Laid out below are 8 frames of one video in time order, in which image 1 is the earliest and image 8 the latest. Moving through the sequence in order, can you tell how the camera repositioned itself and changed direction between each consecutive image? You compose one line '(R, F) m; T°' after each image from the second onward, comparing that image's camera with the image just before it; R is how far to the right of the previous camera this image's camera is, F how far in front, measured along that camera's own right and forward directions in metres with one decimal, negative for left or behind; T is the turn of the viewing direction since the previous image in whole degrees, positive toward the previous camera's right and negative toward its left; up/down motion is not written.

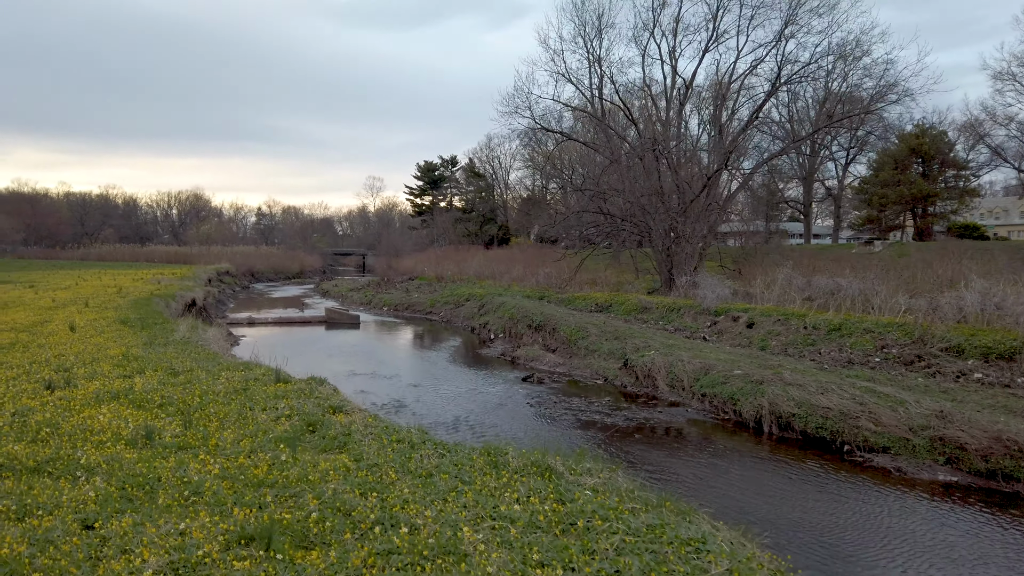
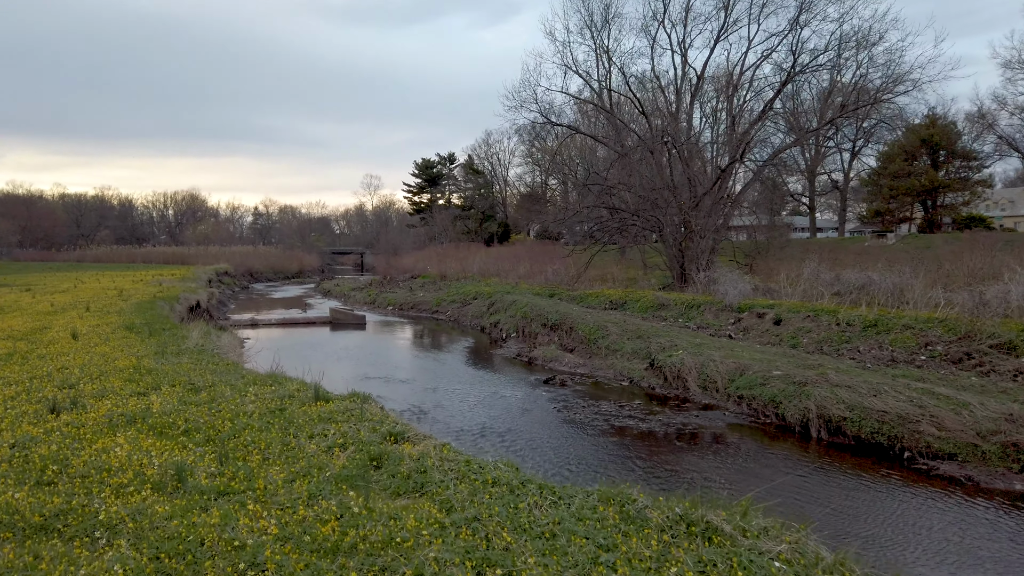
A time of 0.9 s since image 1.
(-0.6, +0.7) m; 0°
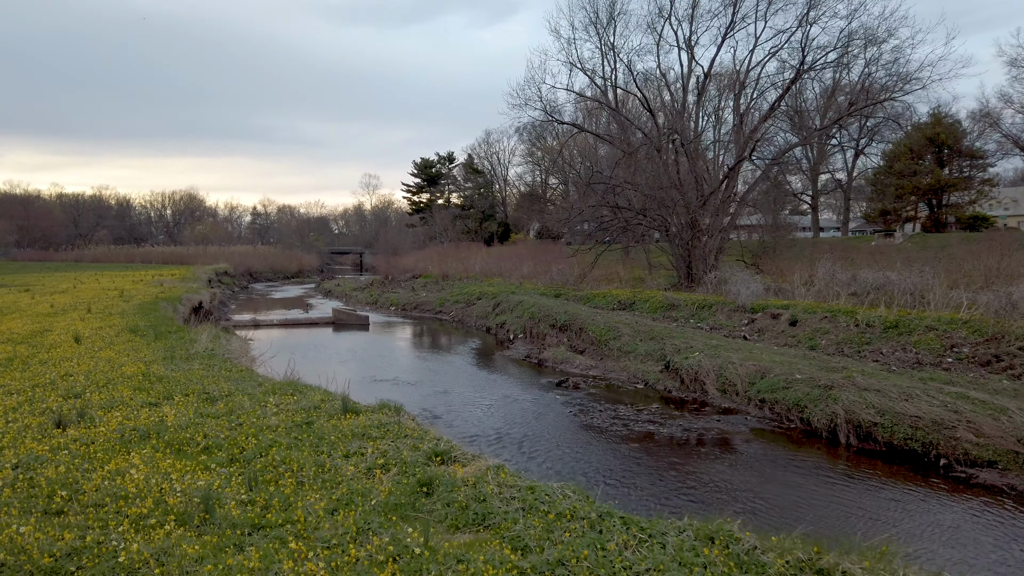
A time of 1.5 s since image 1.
(-0.4, +0.4) m; 0°
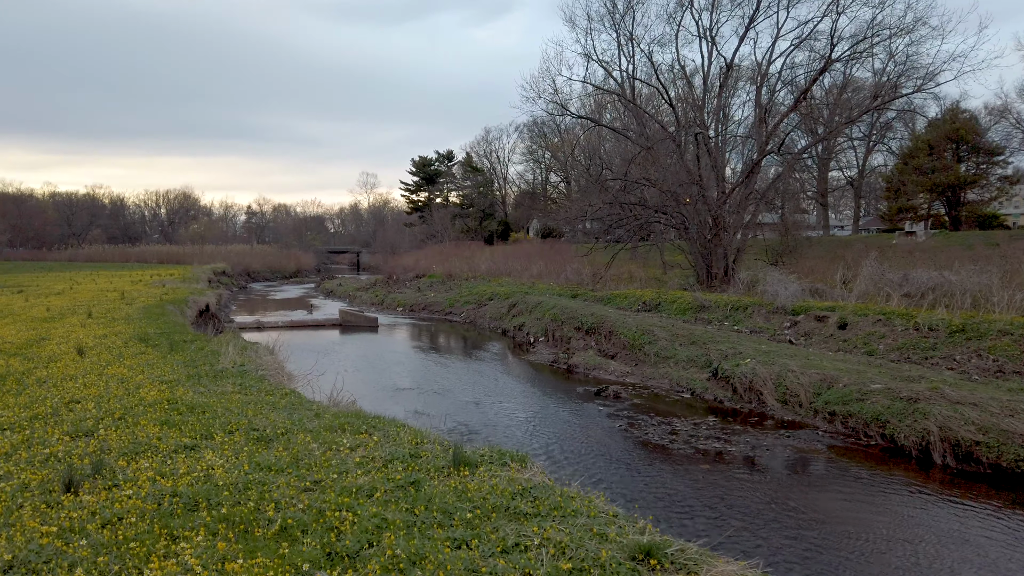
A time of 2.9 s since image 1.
(-1.0, +1.1) m; 0°
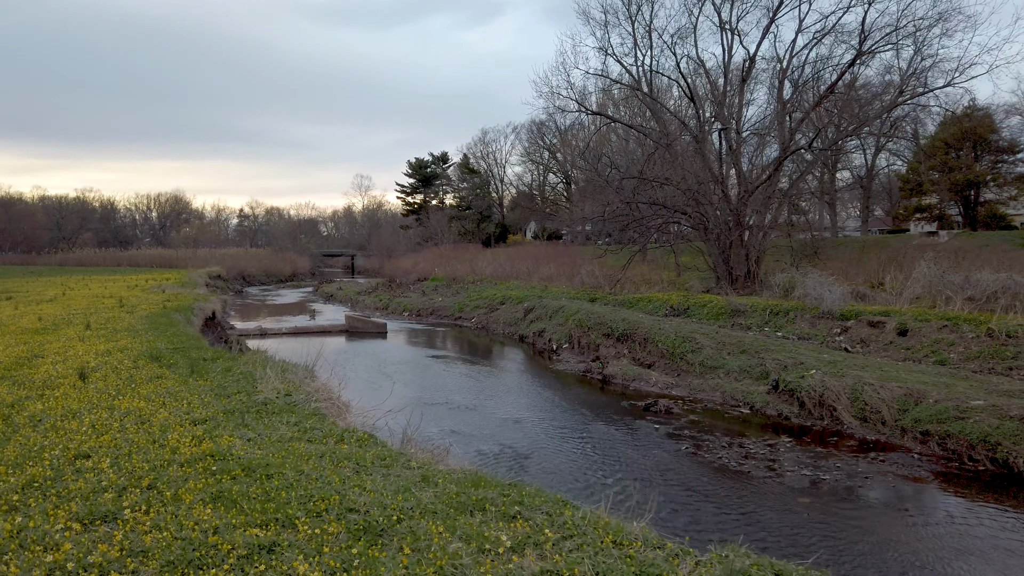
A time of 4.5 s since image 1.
(-1.1, +1.3) m; +1°
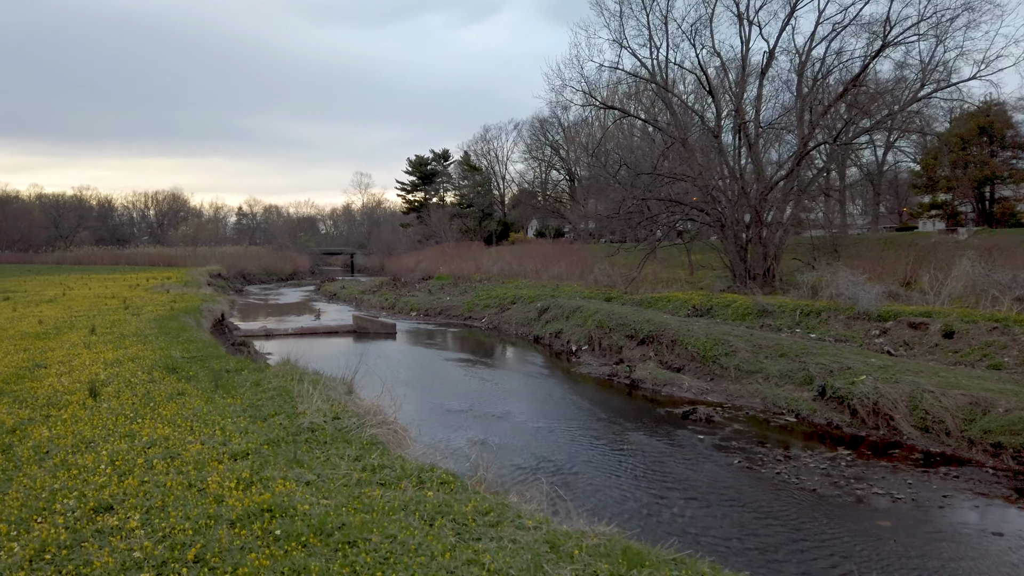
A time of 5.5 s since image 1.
(-0.7, +0.8) m; 0°
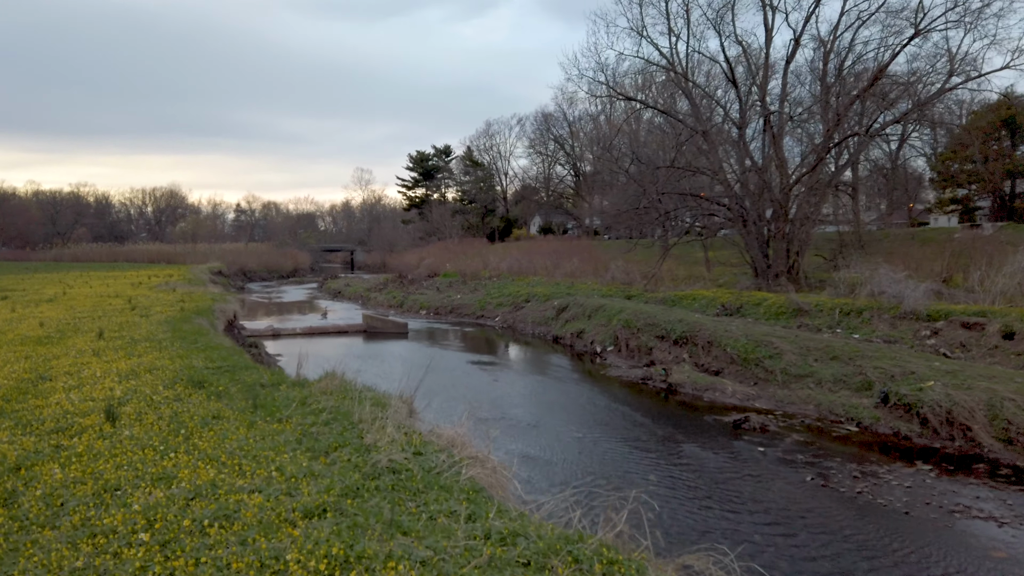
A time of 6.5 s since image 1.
(-0.8, +0.9) m; 0°
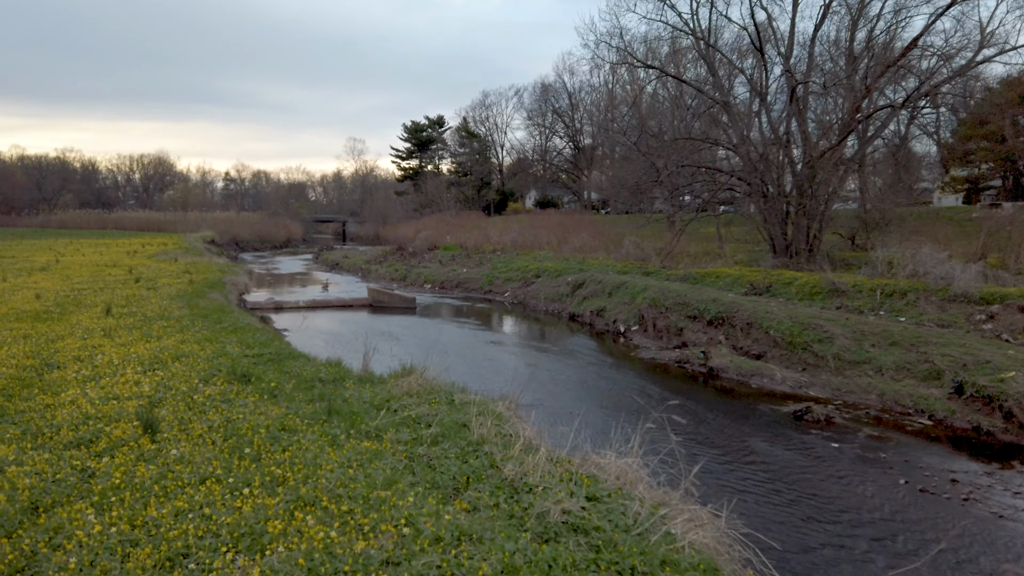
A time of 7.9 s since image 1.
(-1.0, +1.1) m; +1°
